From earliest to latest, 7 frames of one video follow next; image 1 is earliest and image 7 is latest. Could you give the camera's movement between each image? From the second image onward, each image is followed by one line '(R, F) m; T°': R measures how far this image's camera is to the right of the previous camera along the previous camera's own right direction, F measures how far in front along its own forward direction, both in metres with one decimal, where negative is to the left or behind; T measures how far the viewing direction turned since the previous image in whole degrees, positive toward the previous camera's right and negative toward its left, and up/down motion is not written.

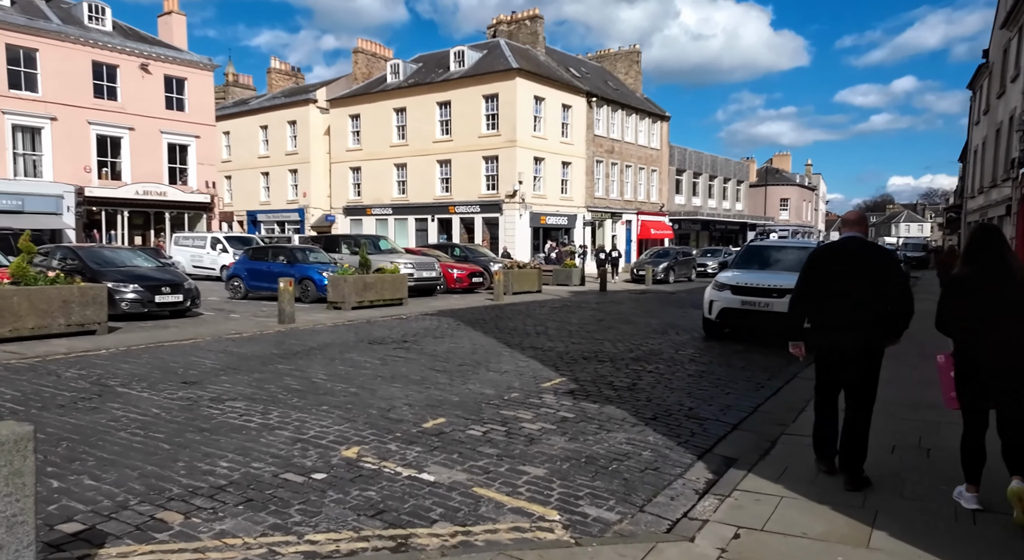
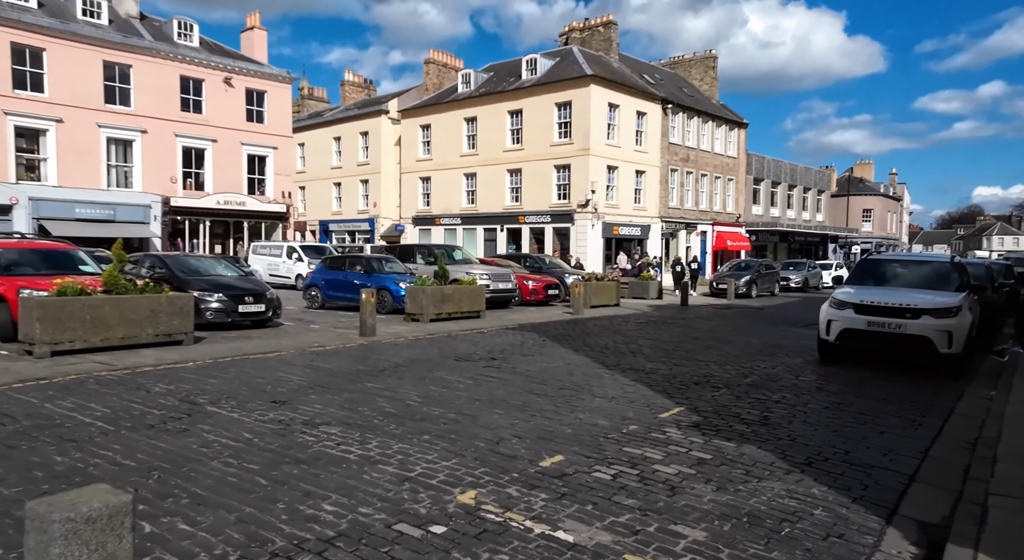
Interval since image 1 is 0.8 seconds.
(-0.4, +0.6) m; -5°
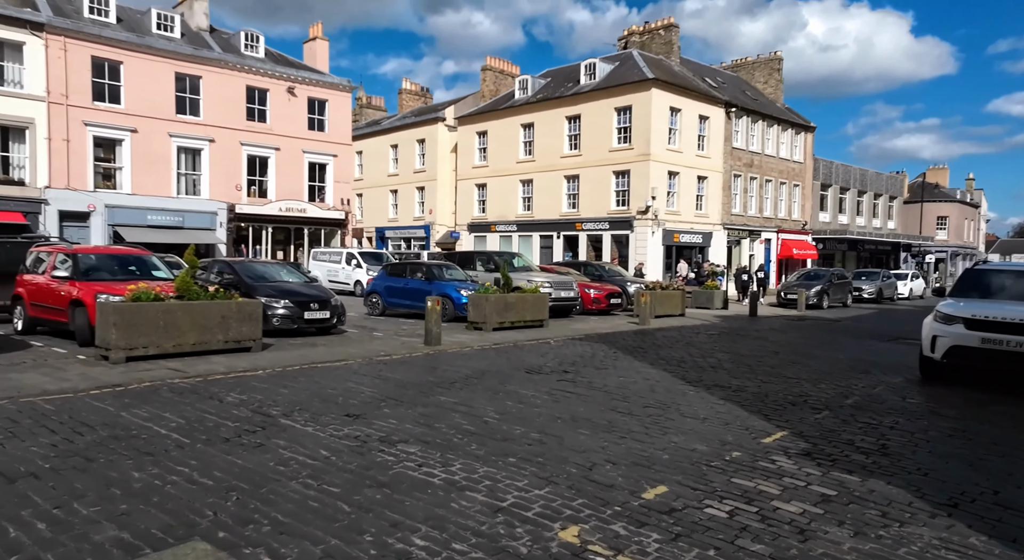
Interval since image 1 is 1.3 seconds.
(-0.3, +0.3) m; -4°
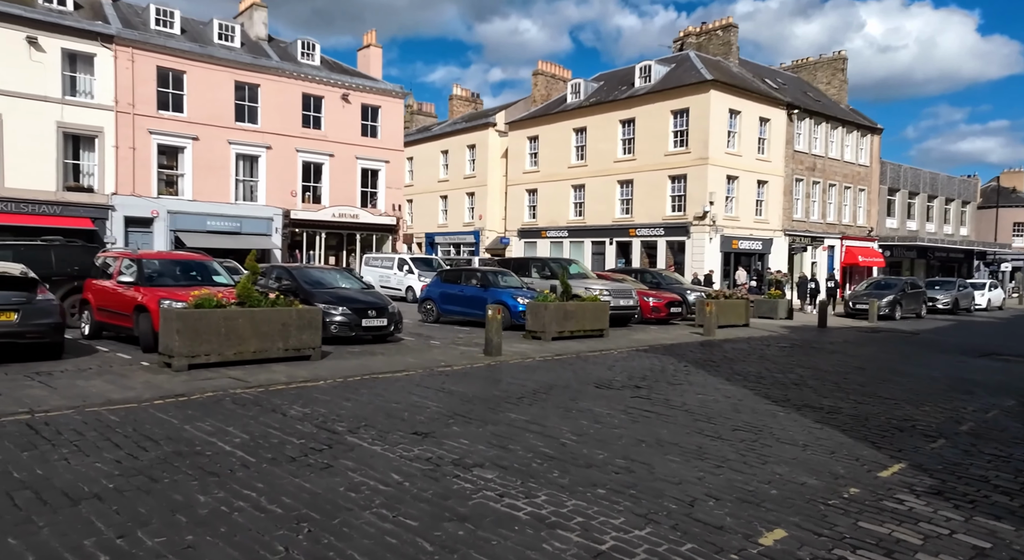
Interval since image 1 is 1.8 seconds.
(-0.3, +0.4) m; -4°
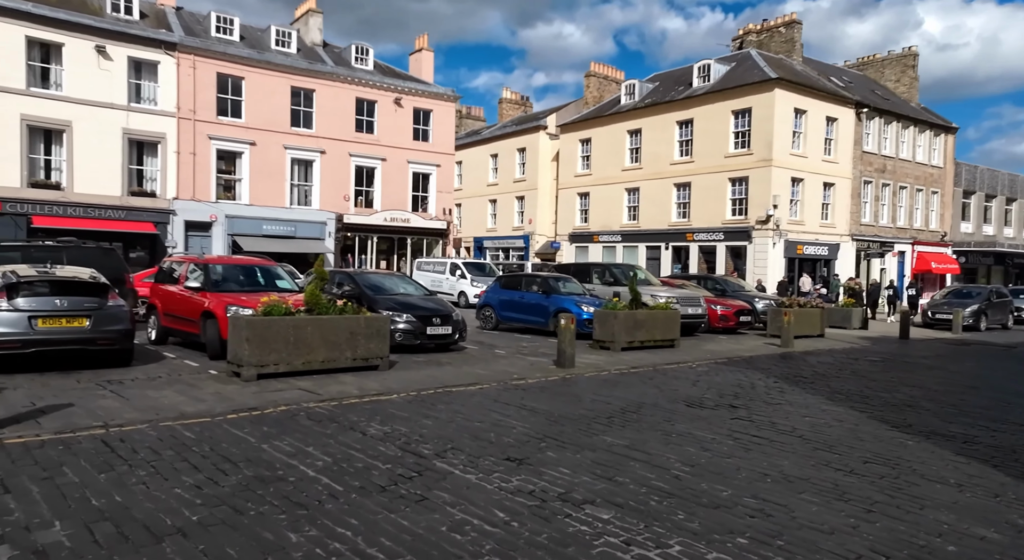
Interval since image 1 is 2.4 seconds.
(-0.4, +0.5) m; -4°
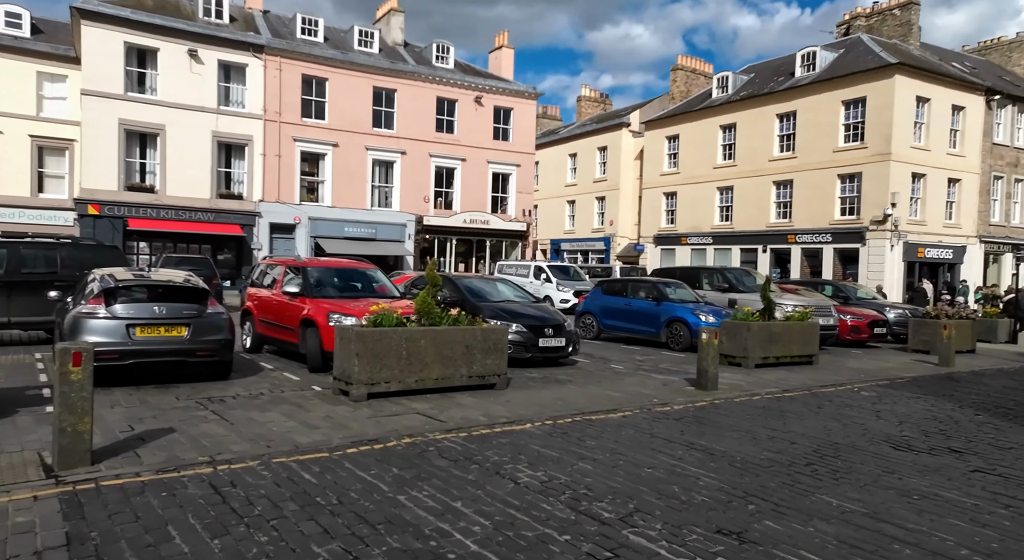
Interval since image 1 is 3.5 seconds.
(-0.9, +1.3) m; -5°
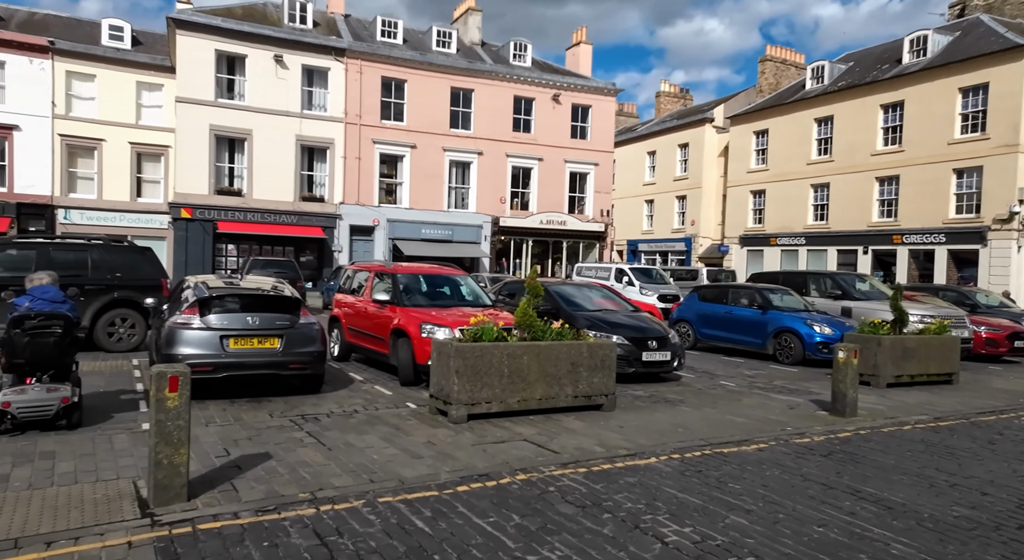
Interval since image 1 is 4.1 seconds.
(-0.5, +0.8) m; -6°
